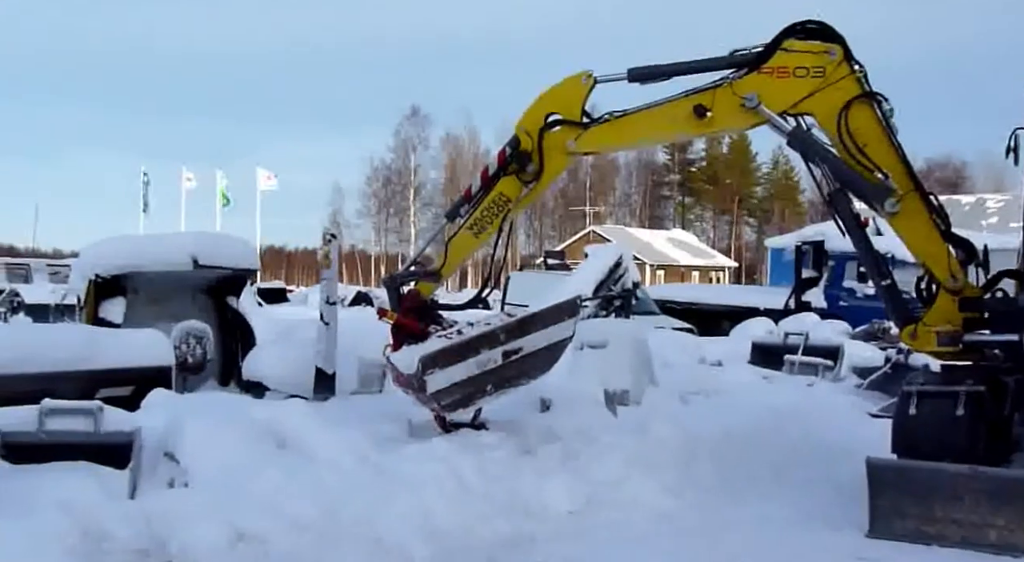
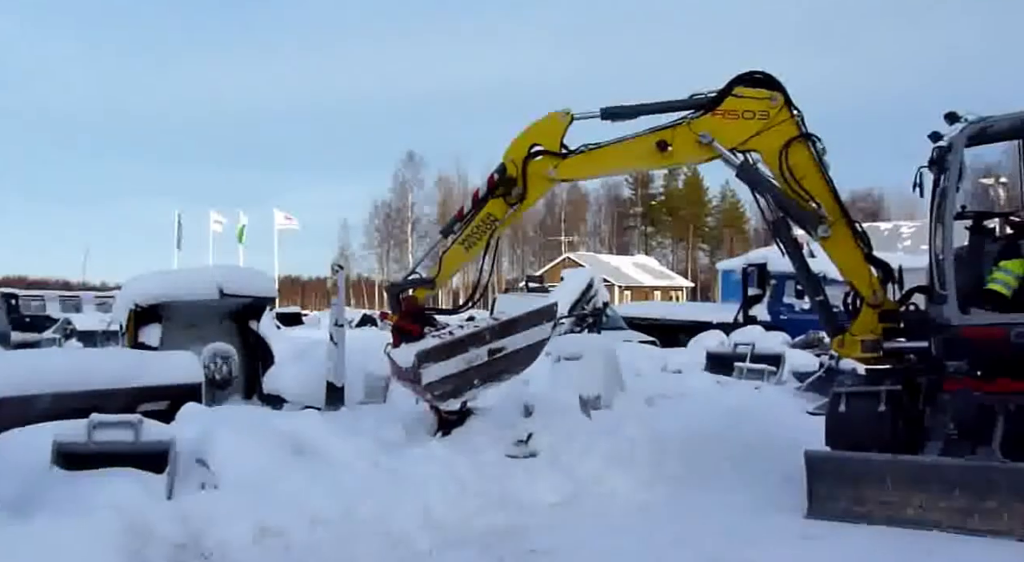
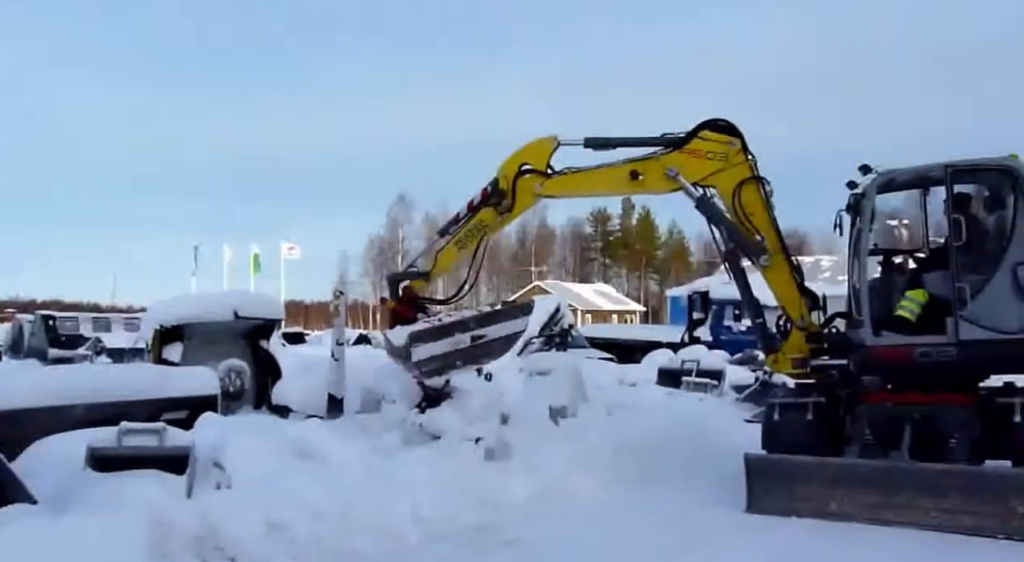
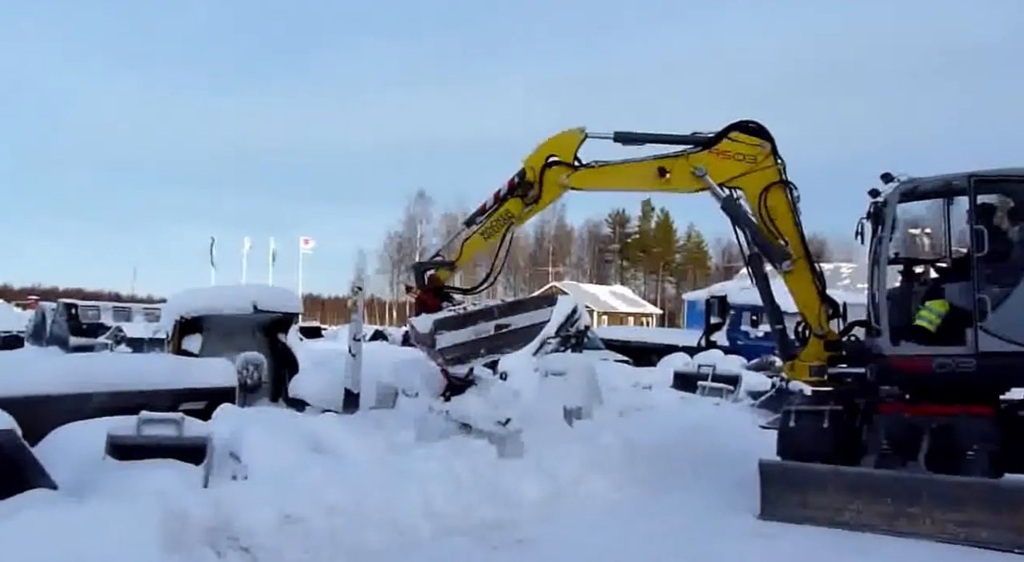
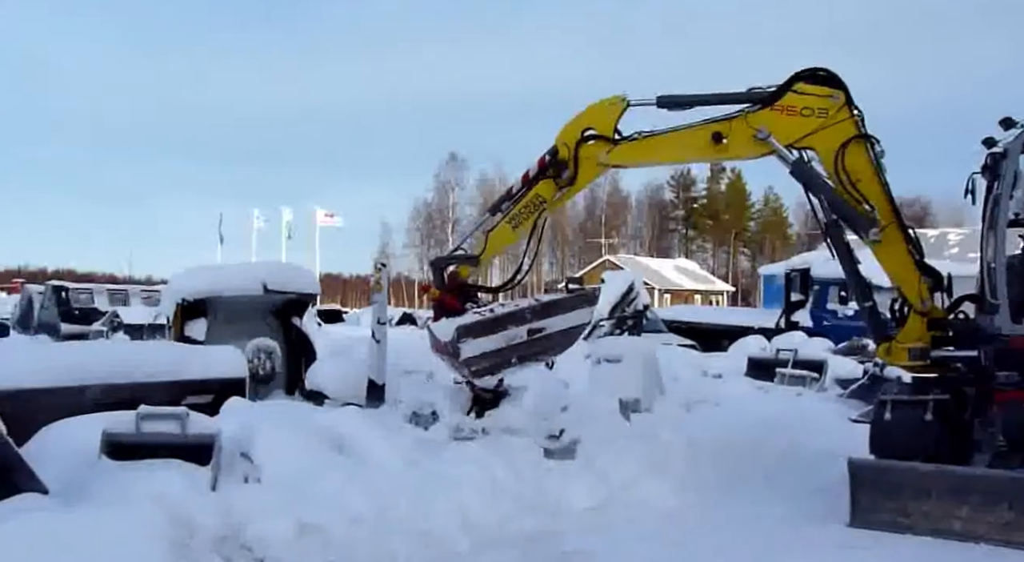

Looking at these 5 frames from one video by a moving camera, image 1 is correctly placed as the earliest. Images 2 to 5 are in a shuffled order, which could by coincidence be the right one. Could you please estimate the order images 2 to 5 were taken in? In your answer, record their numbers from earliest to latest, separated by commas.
2, 5, 3, 4
